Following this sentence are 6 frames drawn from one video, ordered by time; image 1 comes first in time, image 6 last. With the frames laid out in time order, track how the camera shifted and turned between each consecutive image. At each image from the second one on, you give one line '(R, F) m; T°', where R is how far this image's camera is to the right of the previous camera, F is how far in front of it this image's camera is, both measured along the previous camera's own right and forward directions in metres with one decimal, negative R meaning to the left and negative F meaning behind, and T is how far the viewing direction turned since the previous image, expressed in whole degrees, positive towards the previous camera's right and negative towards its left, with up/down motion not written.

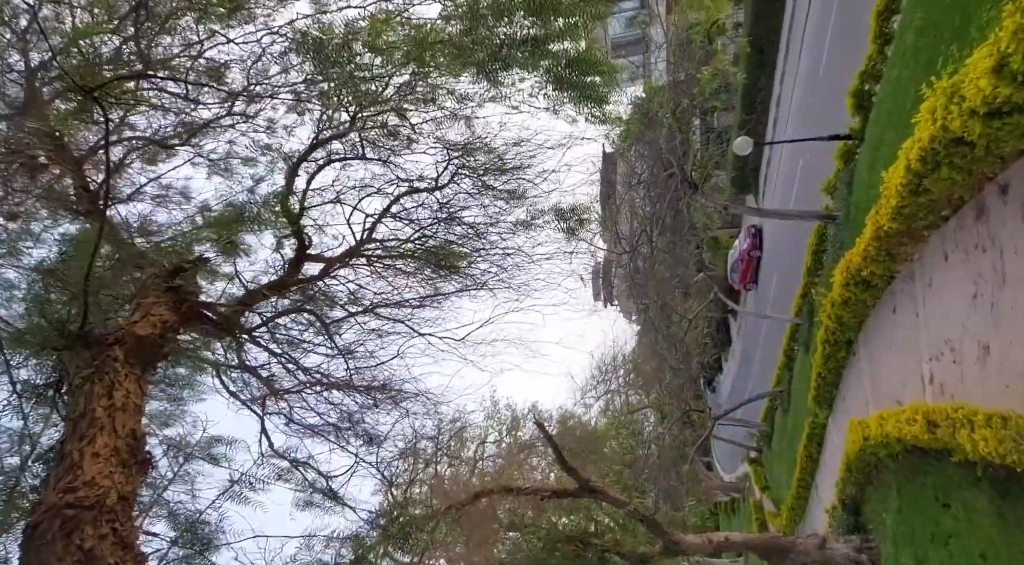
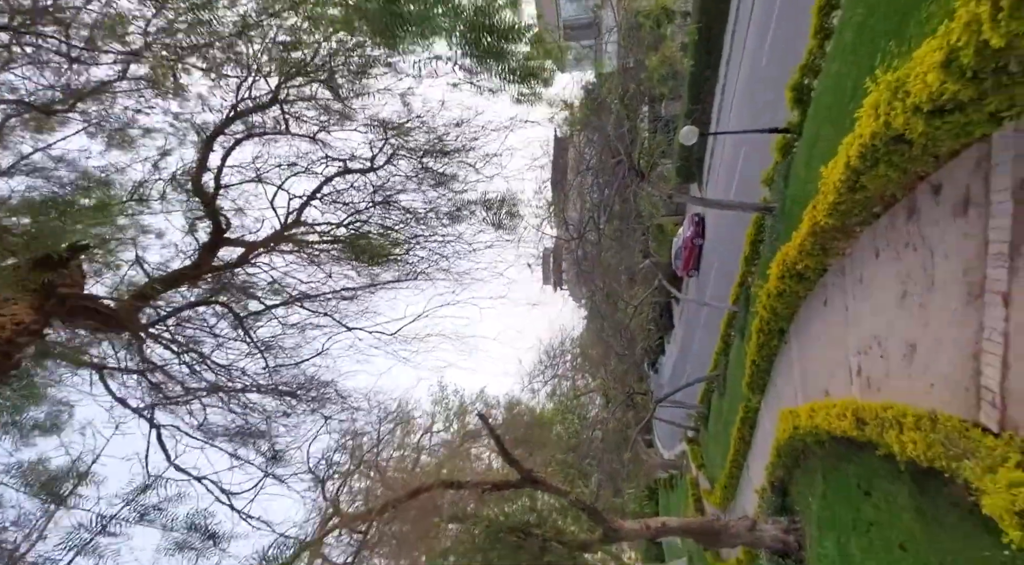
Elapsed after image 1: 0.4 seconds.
(+0.1, +0.2) m; +5°
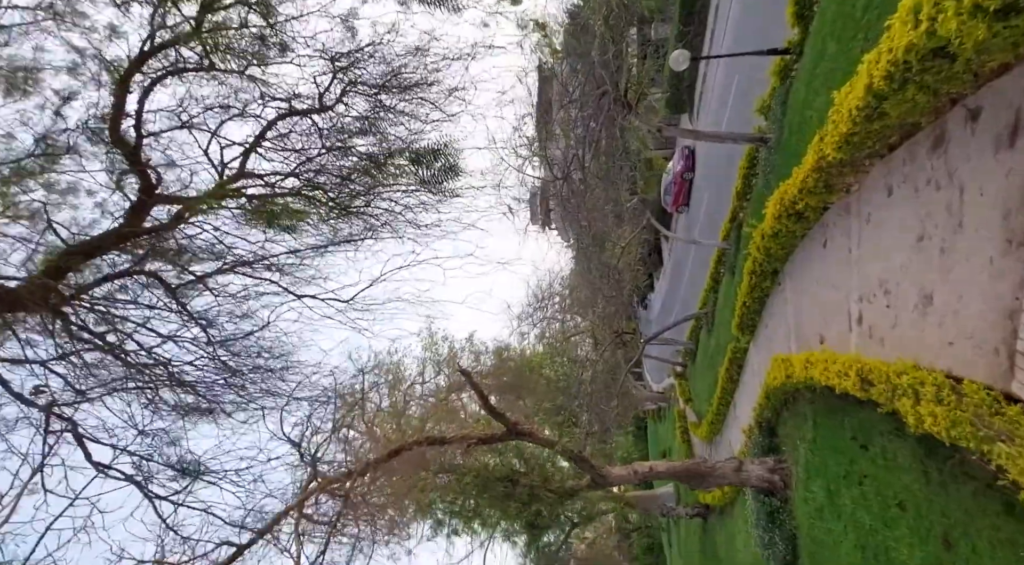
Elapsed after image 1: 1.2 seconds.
(+0.1, +0.4) m; +1°
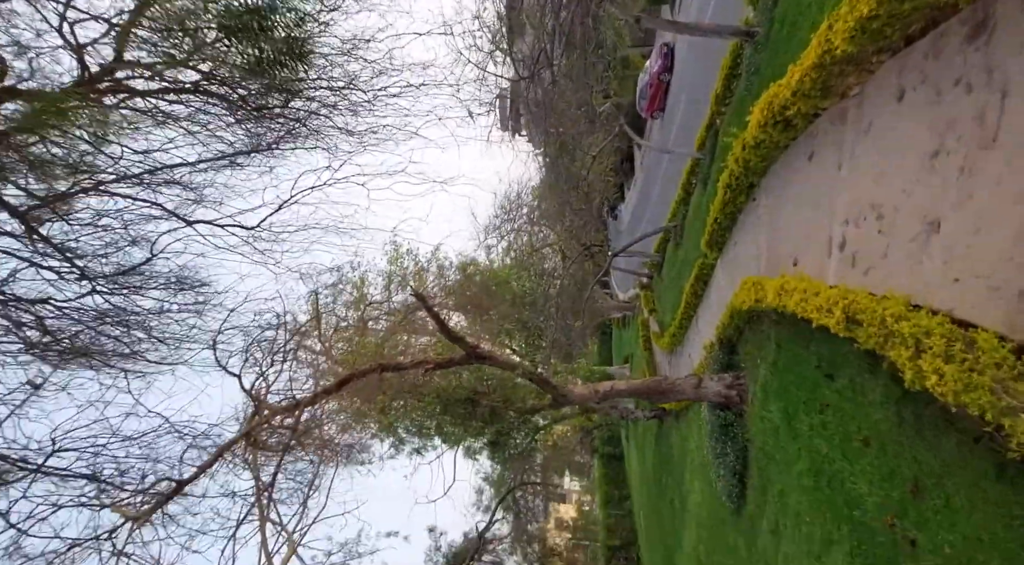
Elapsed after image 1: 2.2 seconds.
(+0.2, +0.5) m; +3°
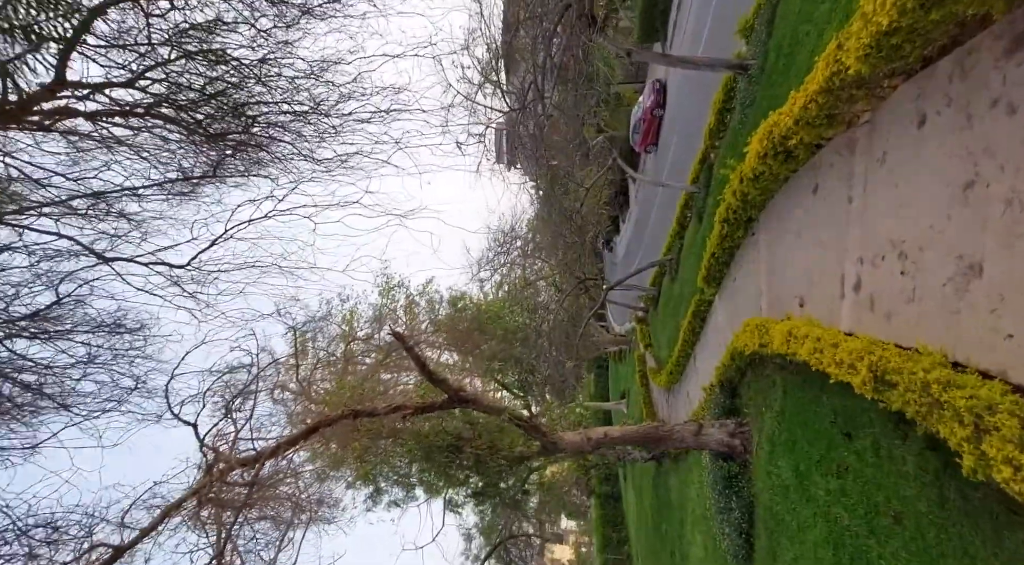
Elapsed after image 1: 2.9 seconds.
(+0.1, +0.4) m; 0°
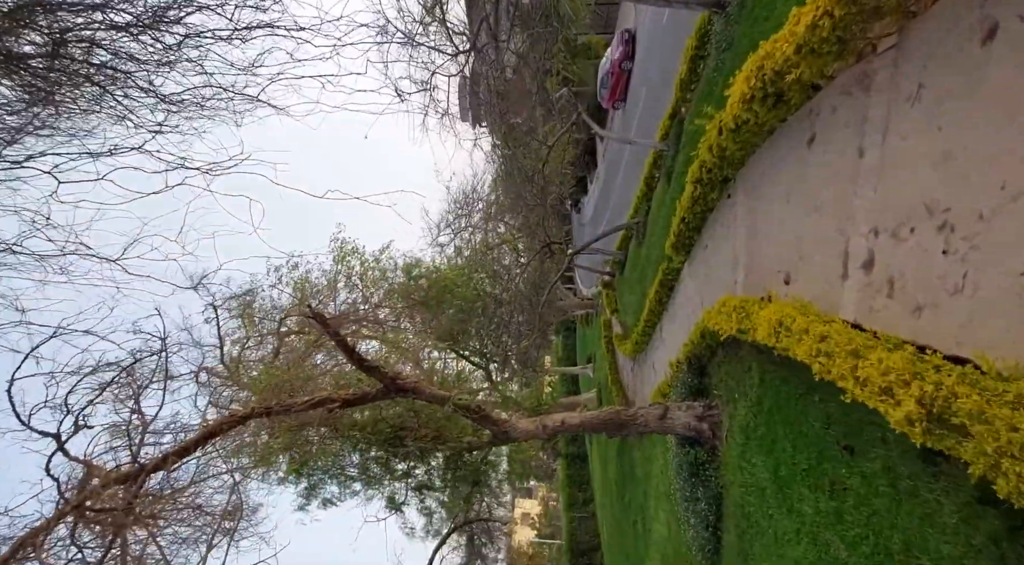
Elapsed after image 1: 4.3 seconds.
(+0.3, +0.8) m; +3°
